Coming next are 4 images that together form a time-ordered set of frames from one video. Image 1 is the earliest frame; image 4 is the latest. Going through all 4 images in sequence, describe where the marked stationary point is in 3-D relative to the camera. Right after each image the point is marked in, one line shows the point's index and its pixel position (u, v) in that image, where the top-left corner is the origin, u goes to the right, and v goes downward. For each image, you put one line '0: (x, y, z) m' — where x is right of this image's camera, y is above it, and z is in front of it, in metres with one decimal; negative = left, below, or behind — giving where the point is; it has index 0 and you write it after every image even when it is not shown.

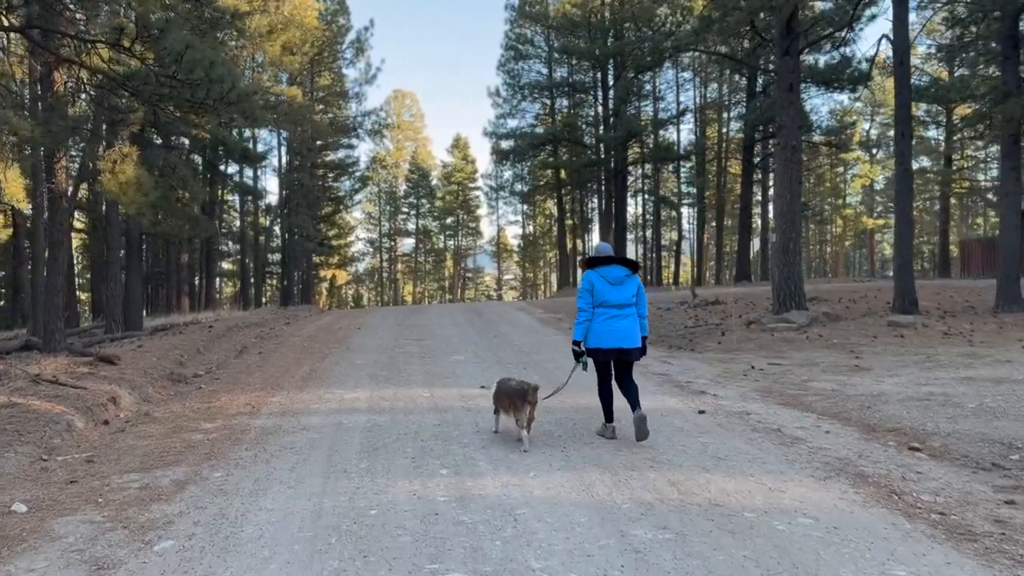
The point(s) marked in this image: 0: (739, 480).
0: (+1.4, -1.2, +4.9) m
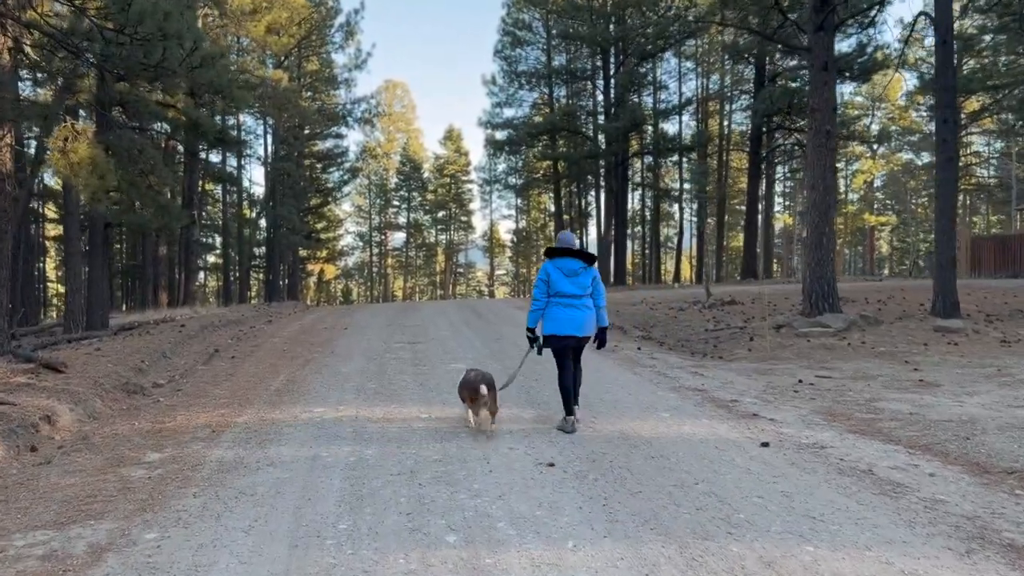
0: (+1.6, -1.2, +3.6) m
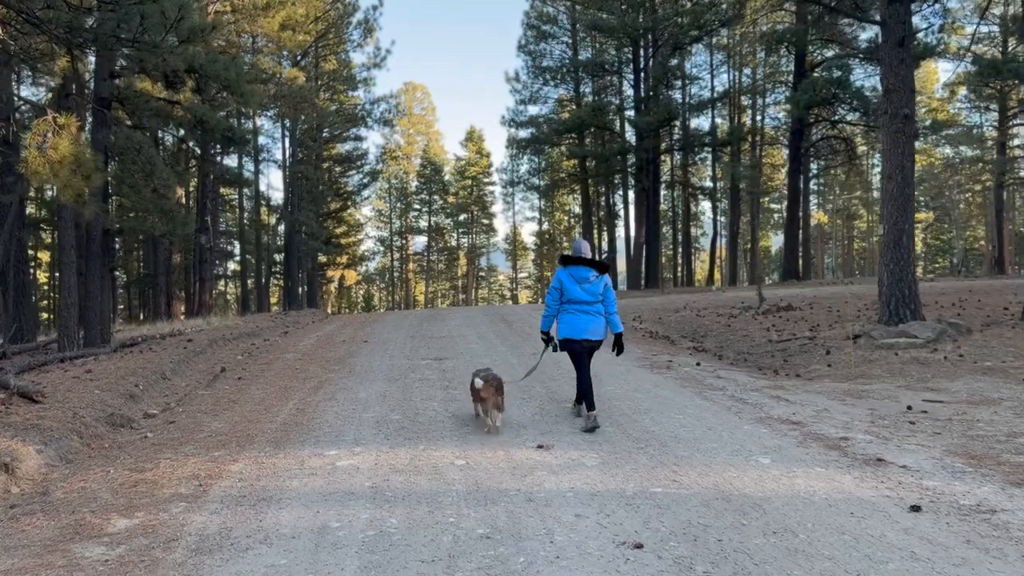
0: (+1.9, -1.3, +2.2) m
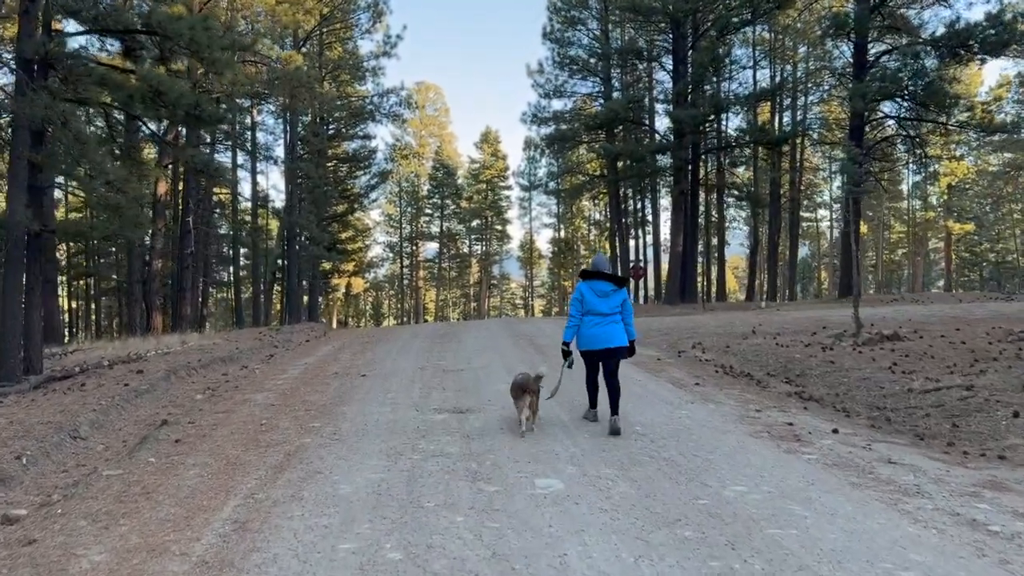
0: (+2.2, -1.5, -0.7) m
